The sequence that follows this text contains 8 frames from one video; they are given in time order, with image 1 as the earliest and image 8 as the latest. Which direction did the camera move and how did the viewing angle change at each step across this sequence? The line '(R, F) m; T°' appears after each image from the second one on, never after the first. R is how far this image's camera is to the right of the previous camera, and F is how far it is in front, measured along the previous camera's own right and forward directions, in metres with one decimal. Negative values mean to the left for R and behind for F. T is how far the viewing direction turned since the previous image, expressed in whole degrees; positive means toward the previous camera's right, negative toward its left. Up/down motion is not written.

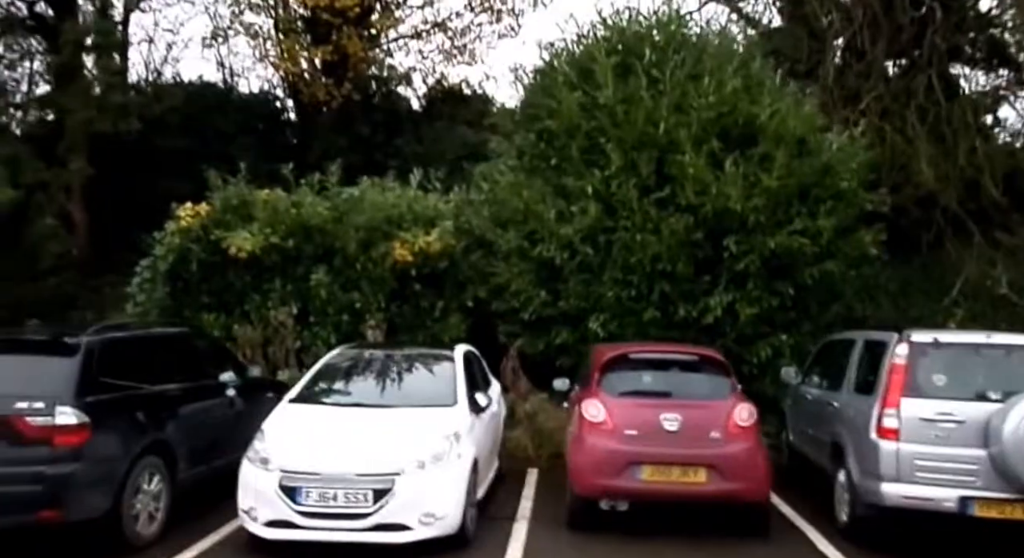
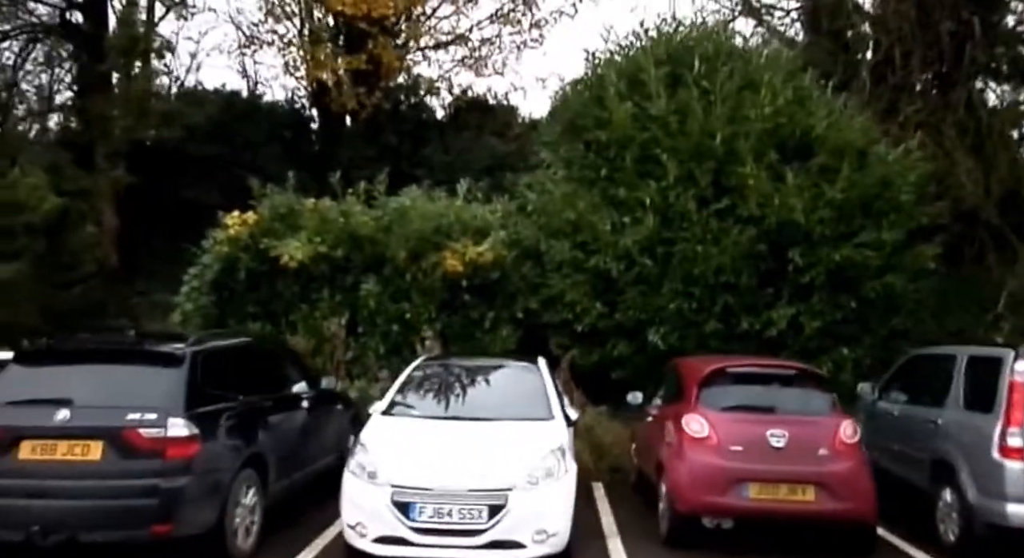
(-0.7, +0.1) m; 0°
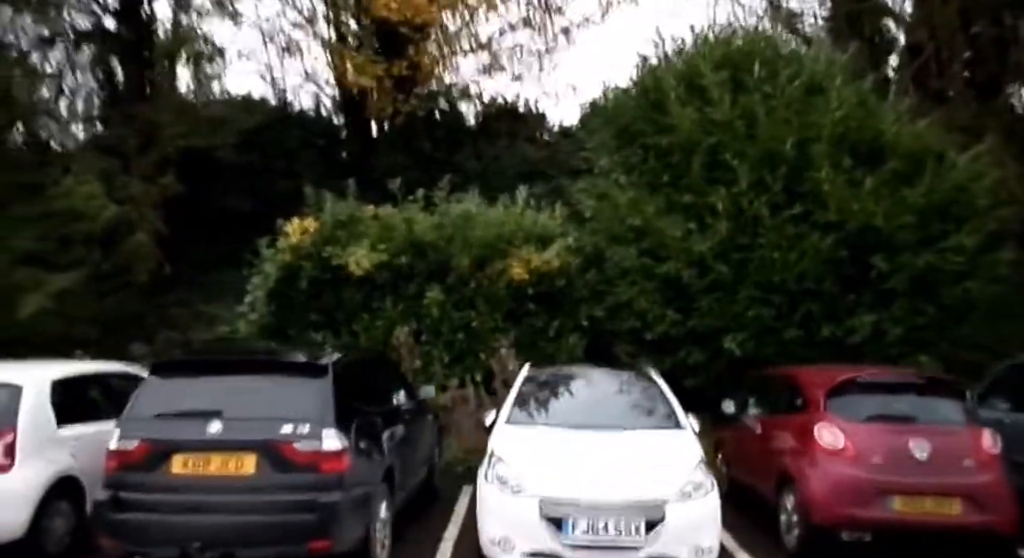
(-1.0, +0.1) m; 0°
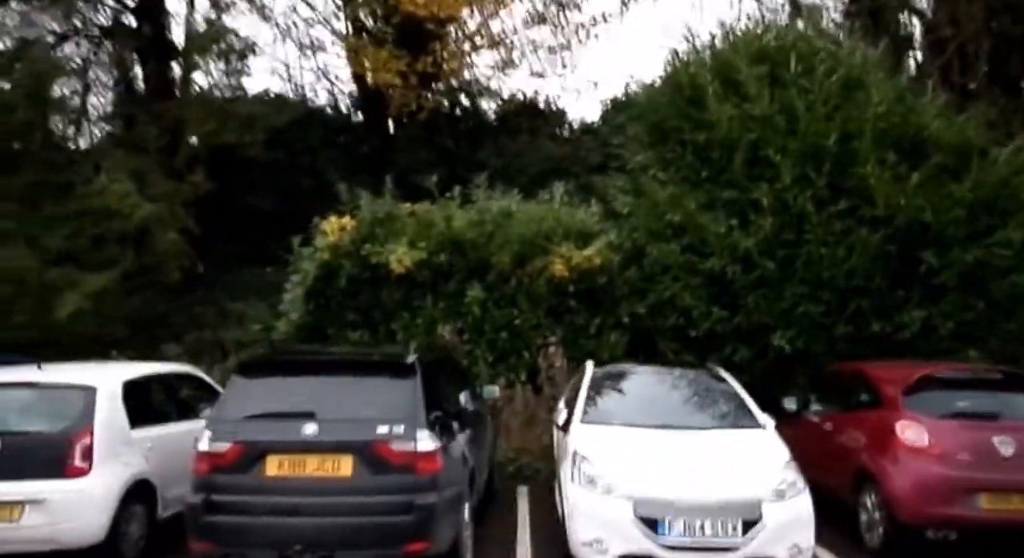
(-0.6, +0.1) m; 0°
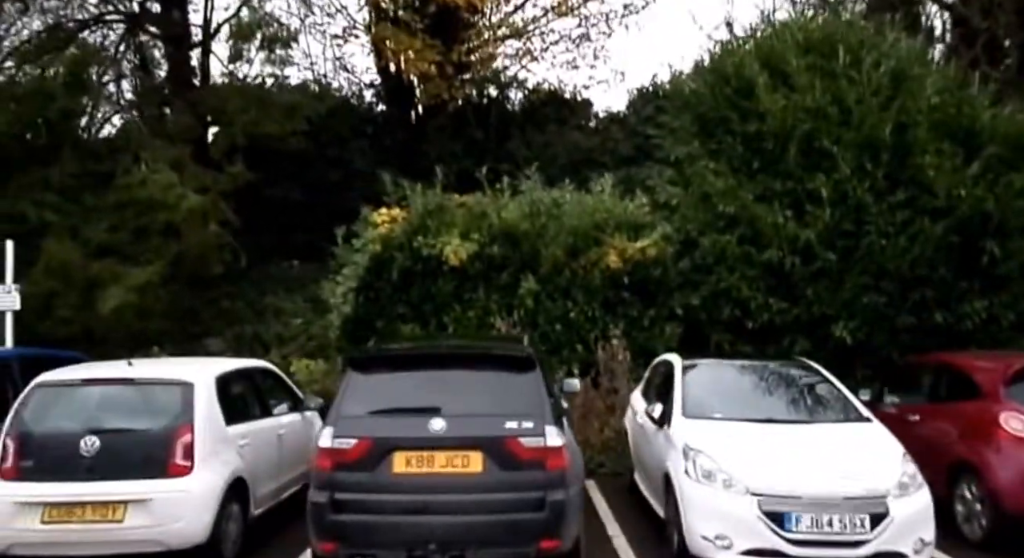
(-0.7, +0.1) m; 0°
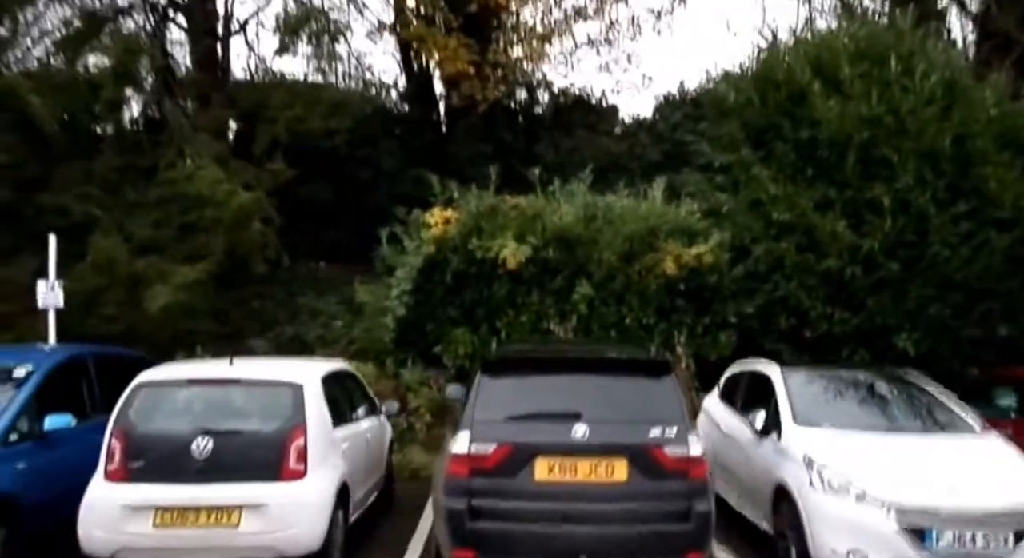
(-0.8, +0.1) m; +1°
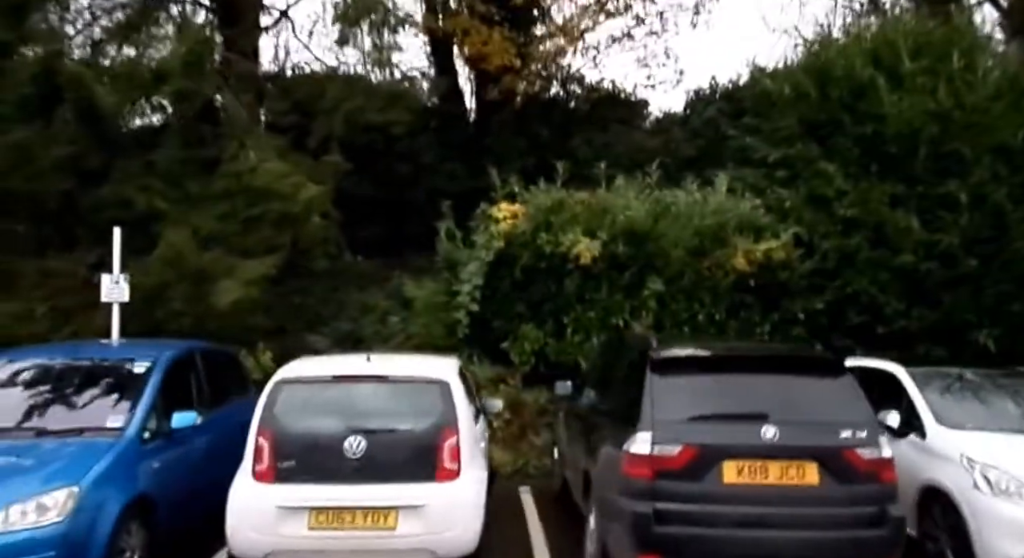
(-1.0, +0.1) m; +1°
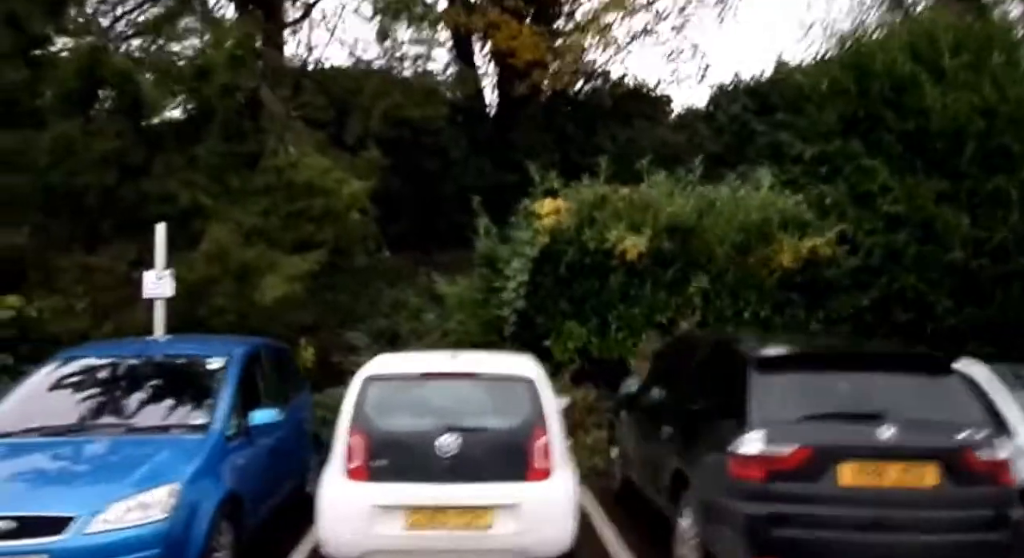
(-0.6, +0.1) m; 0°
